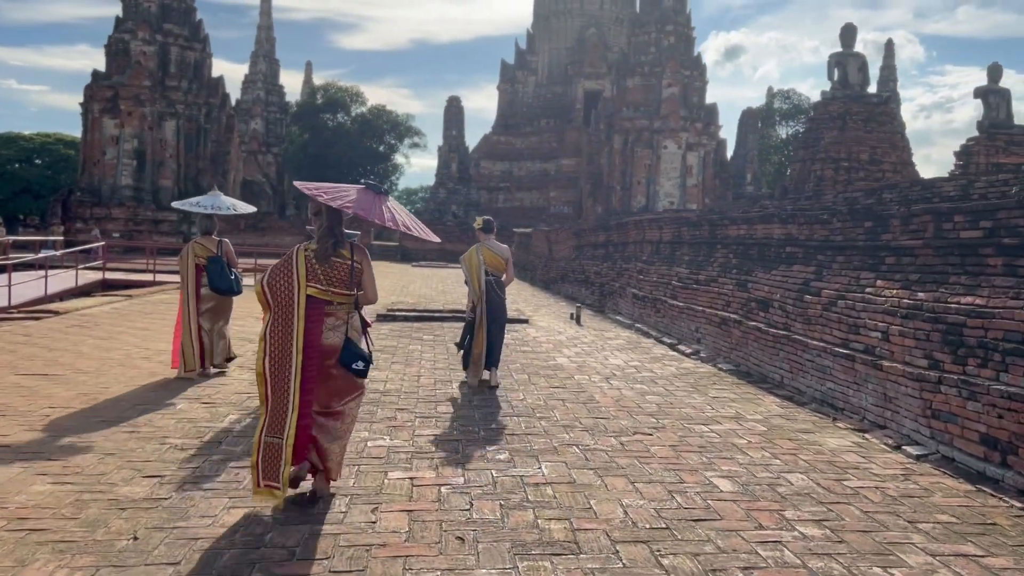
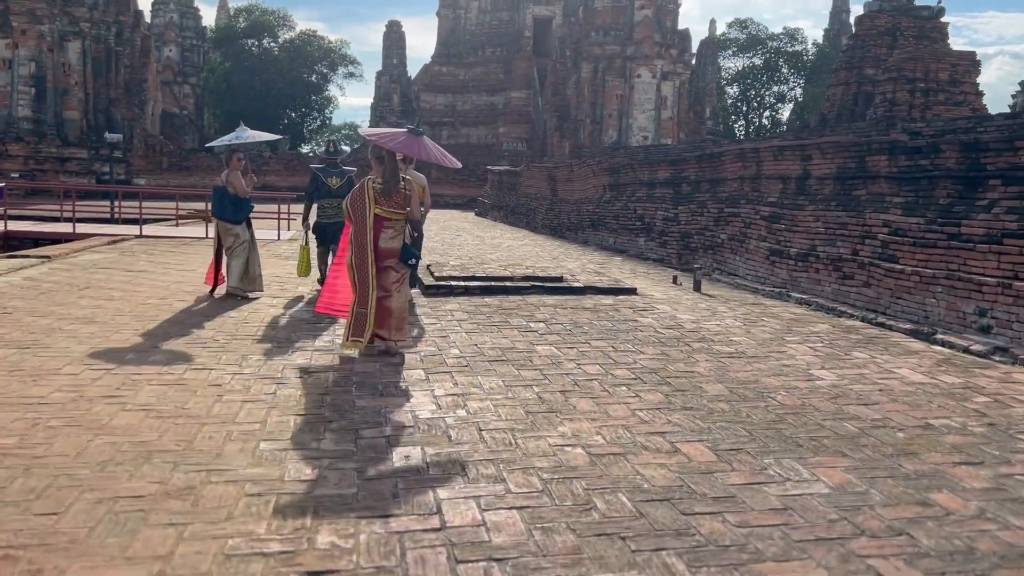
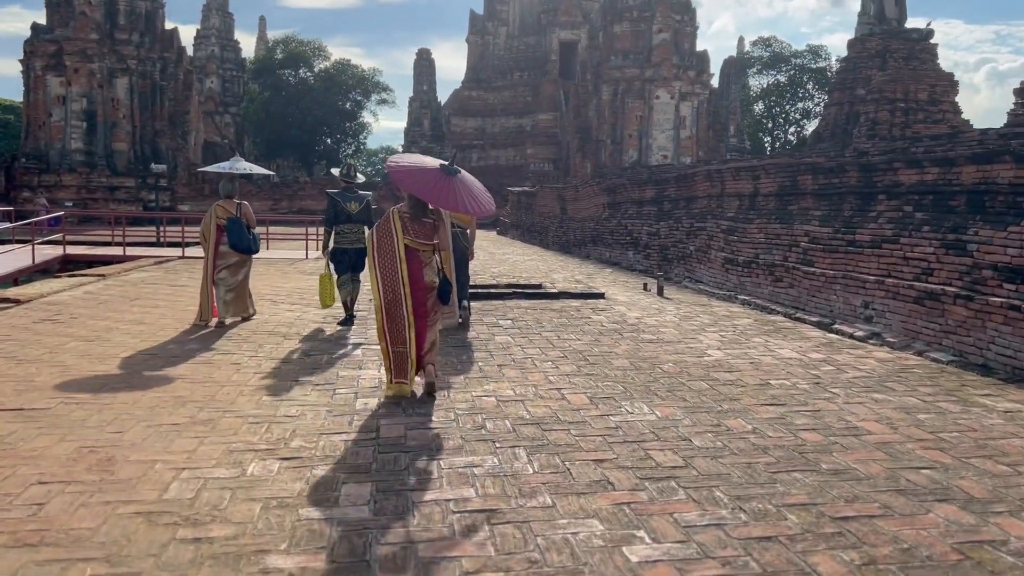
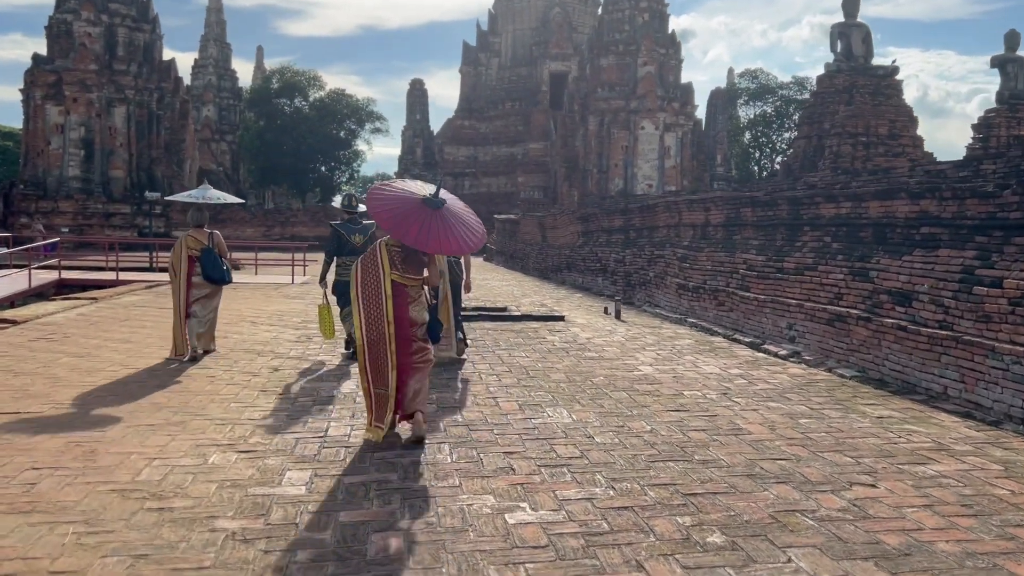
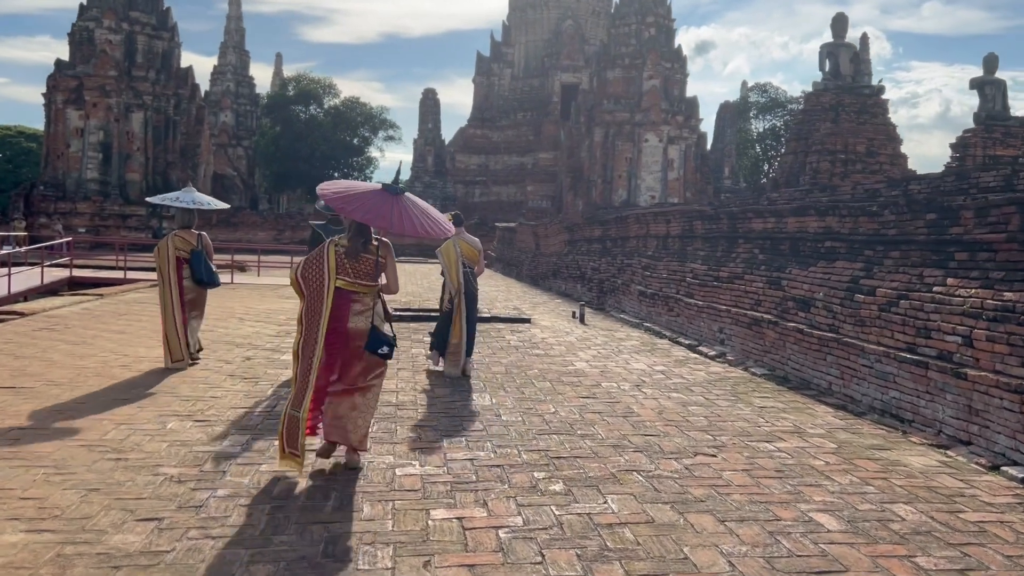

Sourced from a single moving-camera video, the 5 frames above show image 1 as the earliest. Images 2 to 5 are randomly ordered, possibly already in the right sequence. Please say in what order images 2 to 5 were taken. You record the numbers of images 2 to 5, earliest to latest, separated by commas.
5, 4, 3, 2
